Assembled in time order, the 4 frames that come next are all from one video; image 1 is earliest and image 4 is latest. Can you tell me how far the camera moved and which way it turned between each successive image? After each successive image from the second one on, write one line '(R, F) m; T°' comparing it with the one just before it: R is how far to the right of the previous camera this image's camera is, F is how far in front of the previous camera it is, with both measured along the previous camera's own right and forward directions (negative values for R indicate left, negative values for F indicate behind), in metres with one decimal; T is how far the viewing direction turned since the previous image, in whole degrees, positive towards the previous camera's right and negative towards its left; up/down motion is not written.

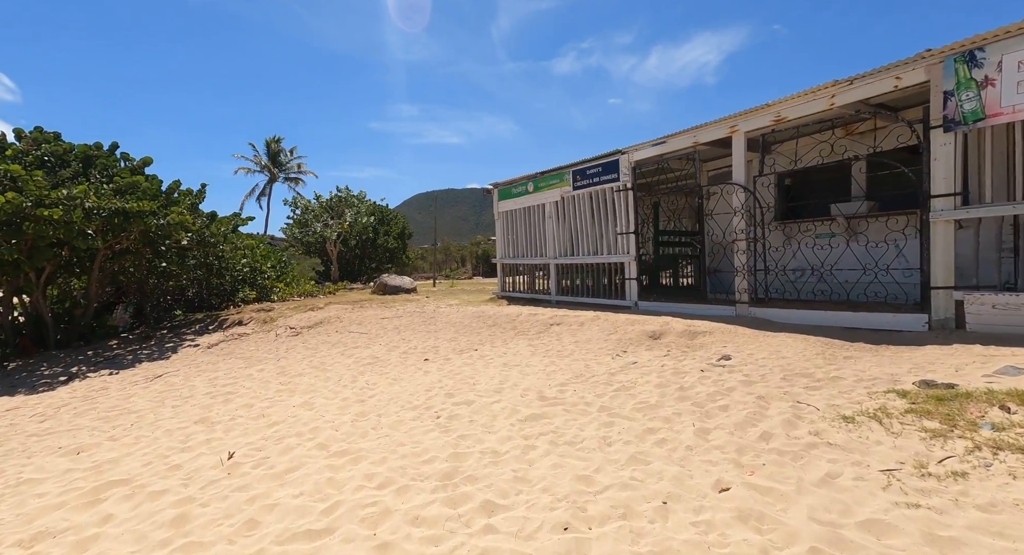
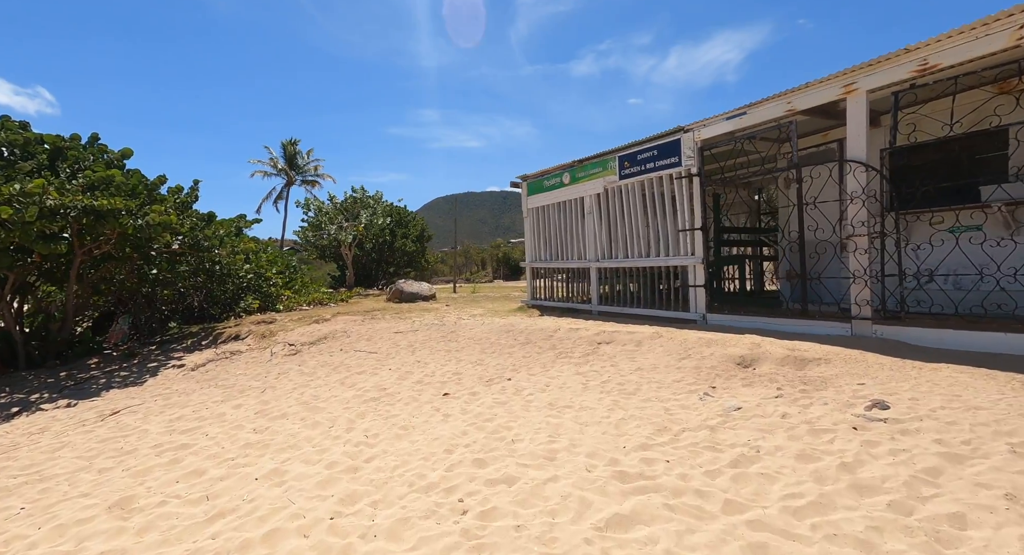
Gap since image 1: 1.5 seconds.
(-0.3, +1.9) m; -2°
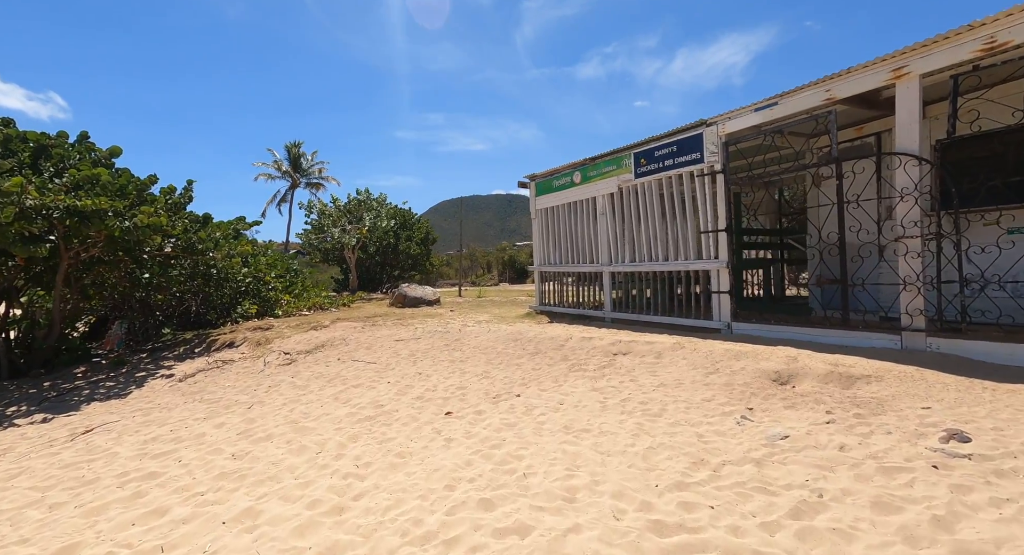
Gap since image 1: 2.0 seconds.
(0.0, +0.6) m; -1°
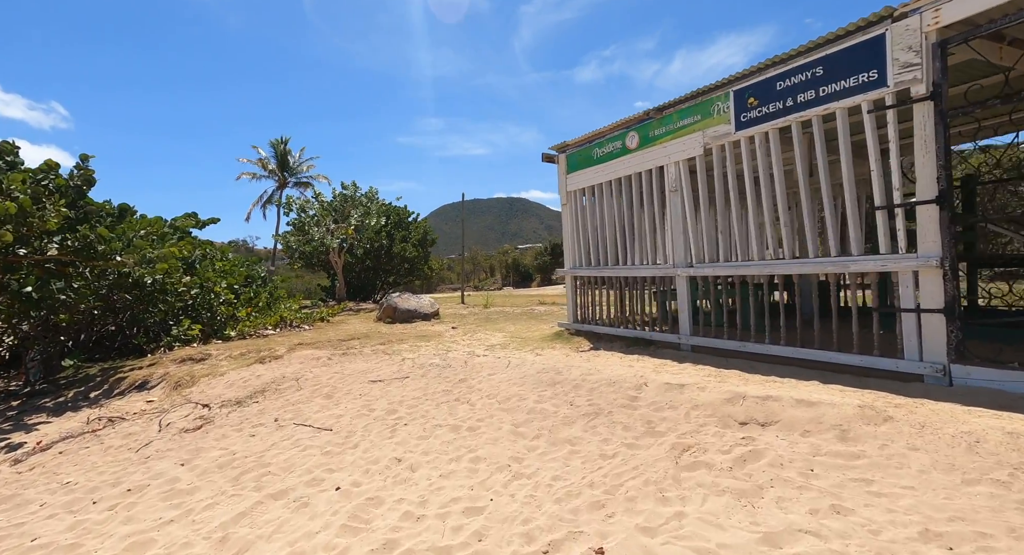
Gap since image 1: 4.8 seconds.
(-0.4, +3.4) m; 0°
